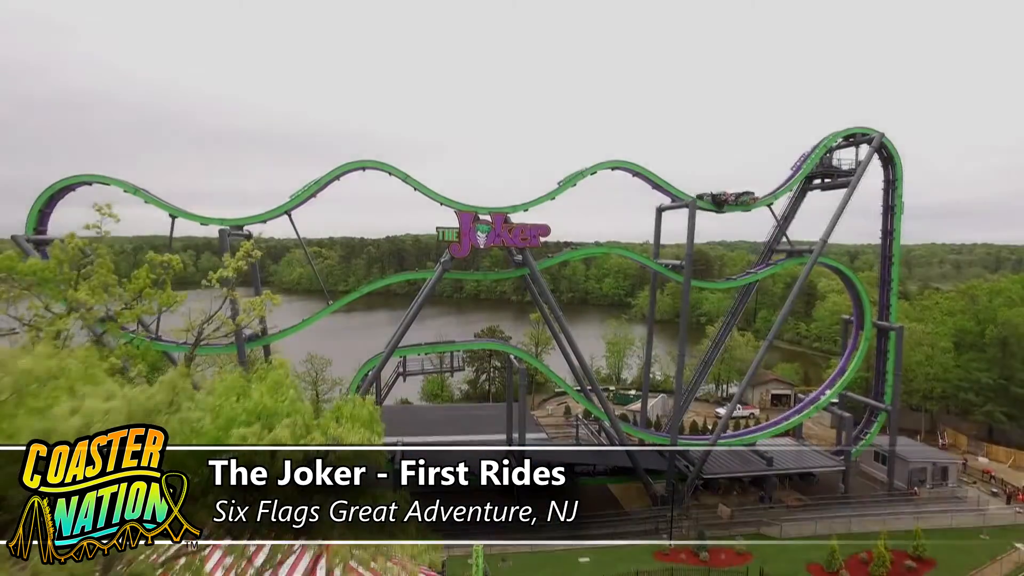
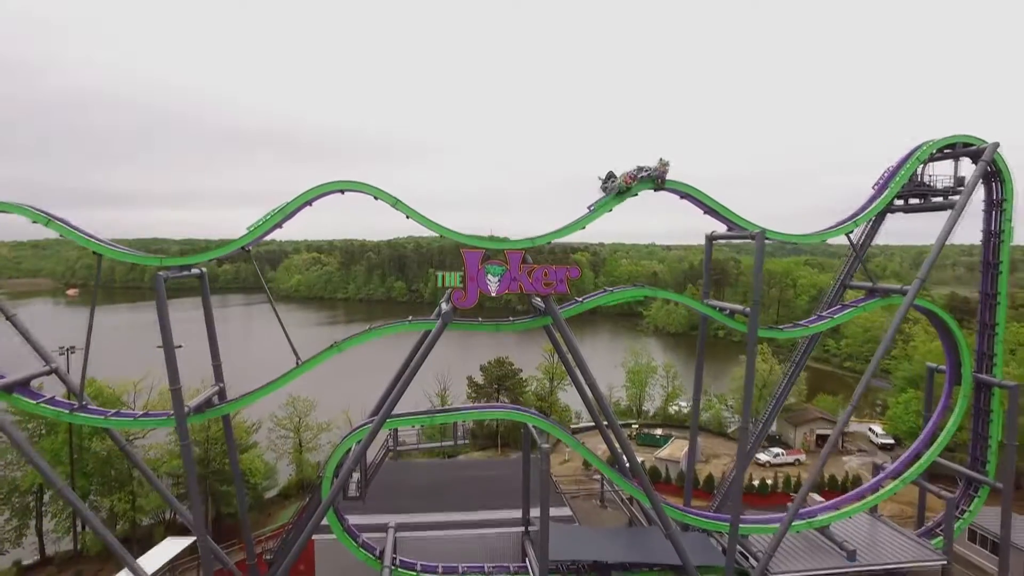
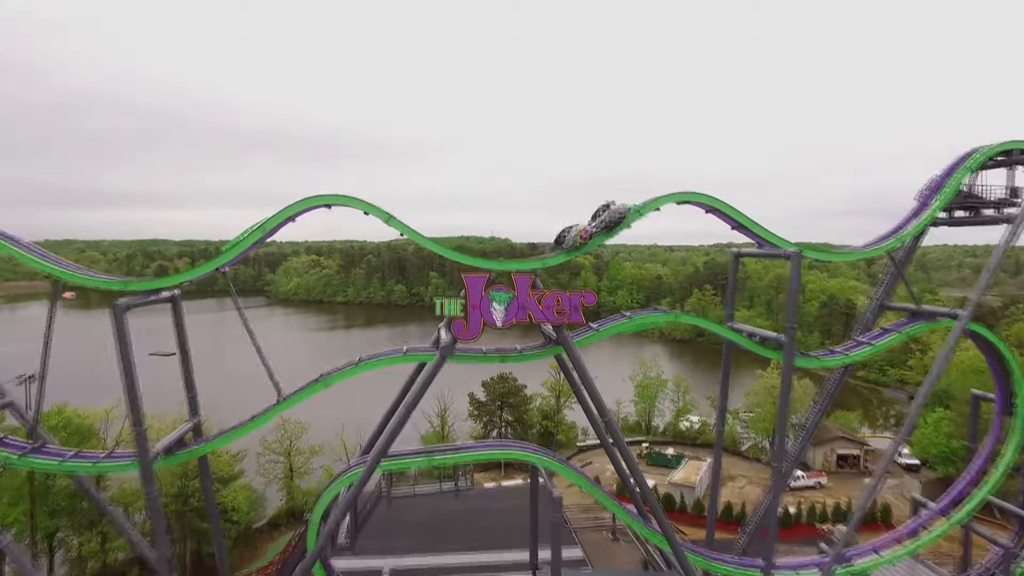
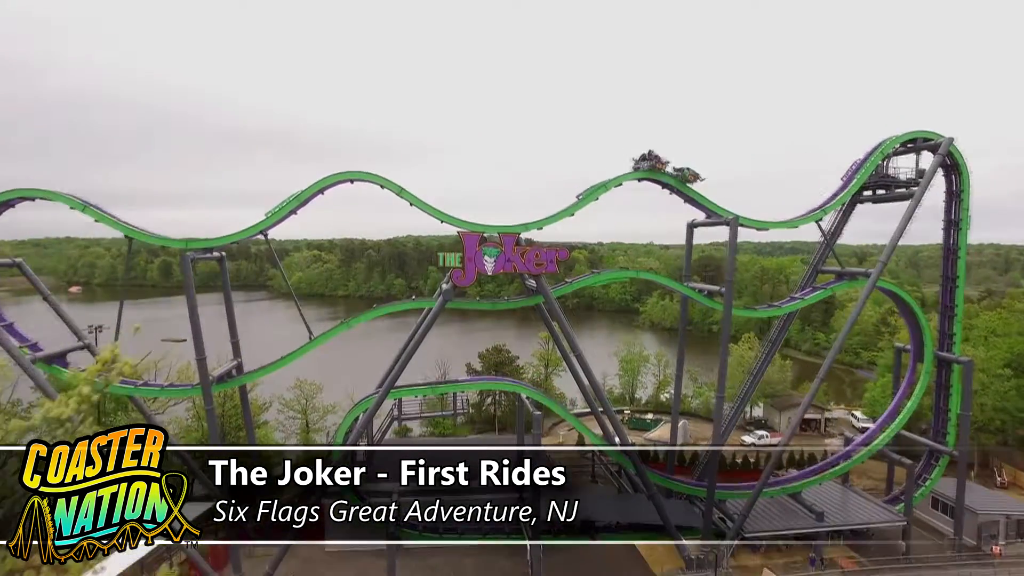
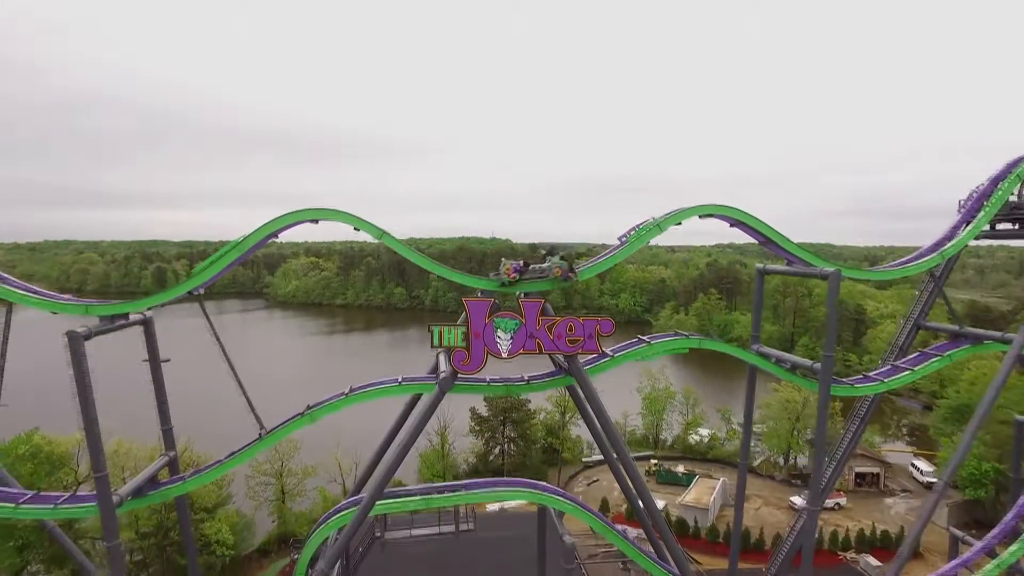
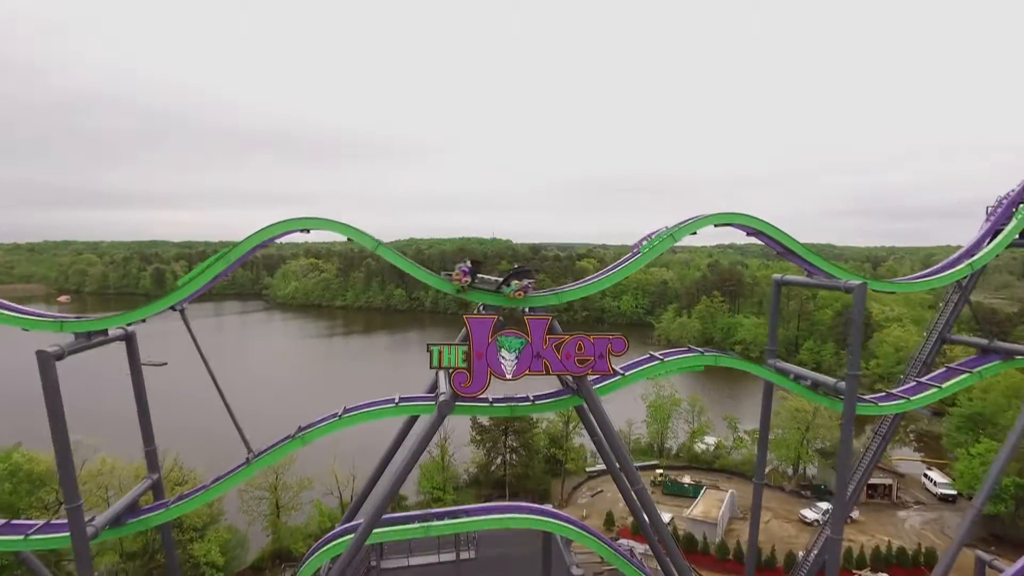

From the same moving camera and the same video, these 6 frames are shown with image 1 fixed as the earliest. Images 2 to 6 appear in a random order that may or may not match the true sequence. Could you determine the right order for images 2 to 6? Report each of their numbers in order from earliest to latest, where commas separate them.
4, 2, 3, 5, 6
